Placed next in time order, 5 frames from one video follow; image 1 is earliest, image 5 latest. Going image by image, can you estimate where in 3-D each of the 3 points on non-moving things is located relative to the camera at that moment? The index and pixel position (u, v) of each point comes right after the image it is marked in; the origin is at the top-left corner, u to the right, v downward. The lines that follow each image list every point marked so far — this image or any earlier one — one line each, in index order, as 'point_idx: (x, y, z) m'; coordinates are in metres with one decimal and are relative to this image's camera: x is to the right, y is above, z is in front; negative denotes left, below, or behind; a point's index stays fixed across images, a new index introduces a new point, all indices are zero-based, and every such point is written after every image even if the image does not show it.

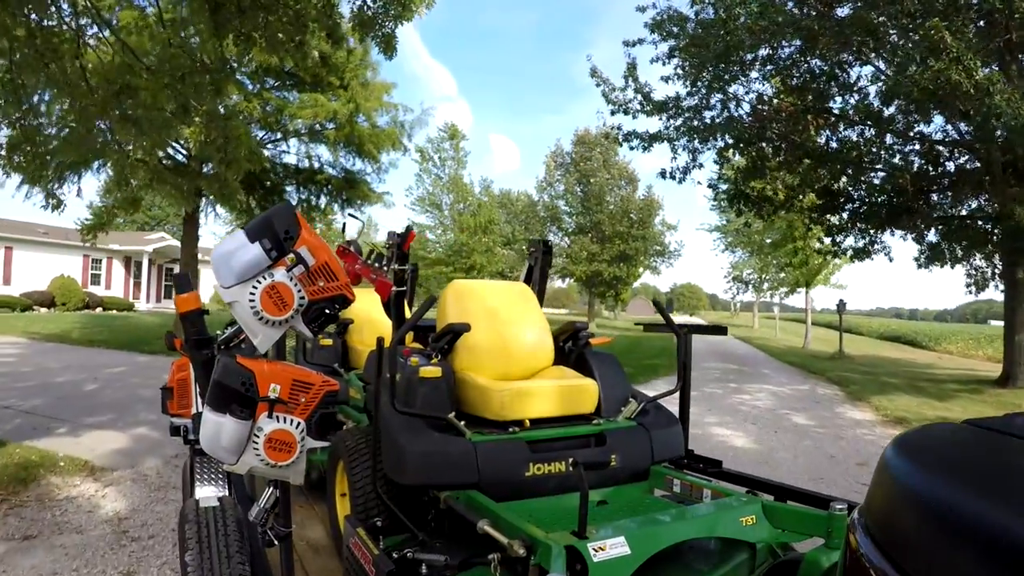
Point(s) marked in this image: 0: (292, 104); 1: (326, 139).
0: (-3.2, +2.7, +11.2) m
1: (-2.8, +2.3, +11.8) m
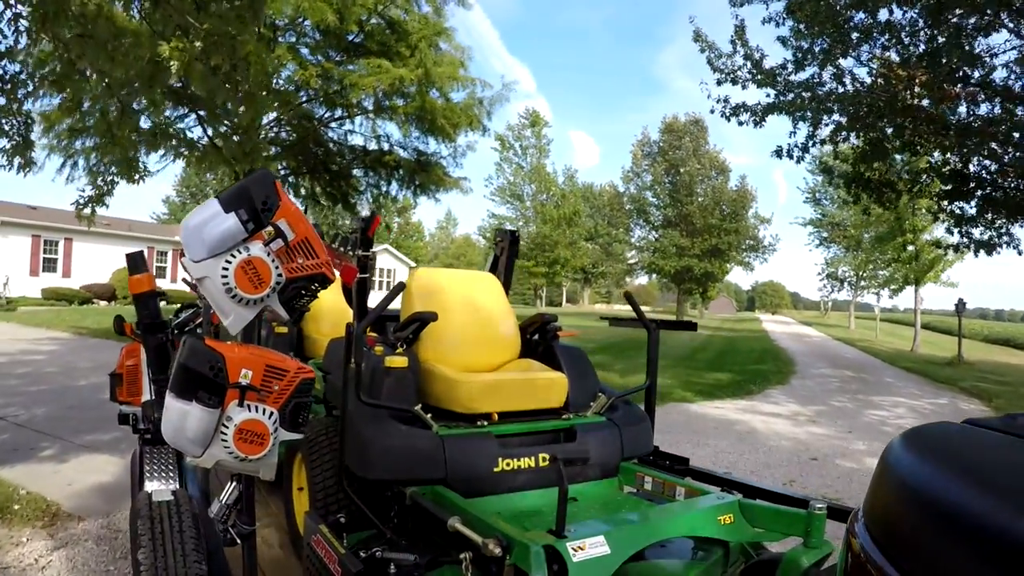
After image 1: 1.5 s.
0: (-2.0, +2.8, +10.0) m
1: (-1.6, +2.4, +10.6) m
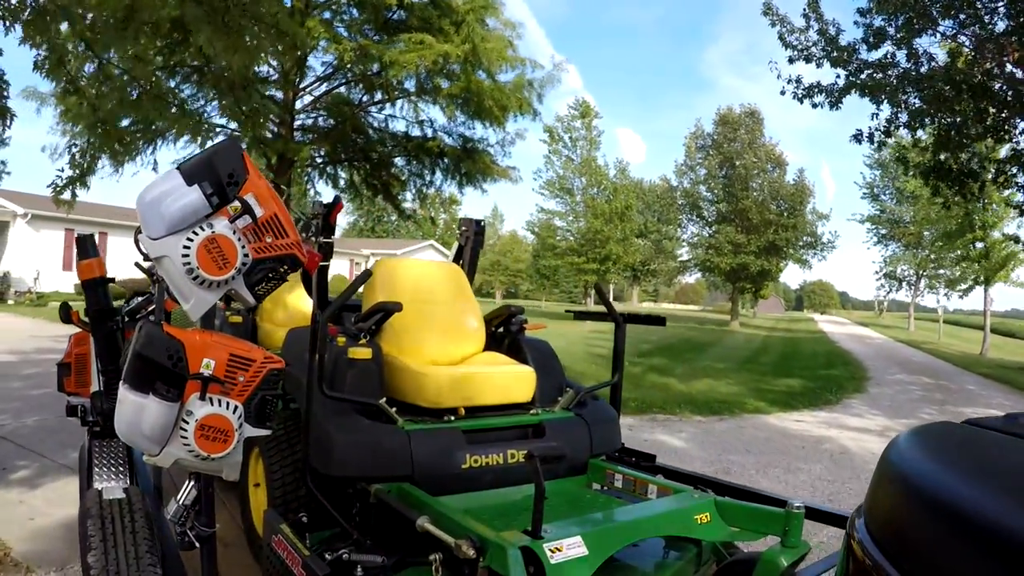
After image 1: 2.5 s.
0: (-1.4, +2.9, +9.2) m
1: (-0.9, +2.4, +9.8) m
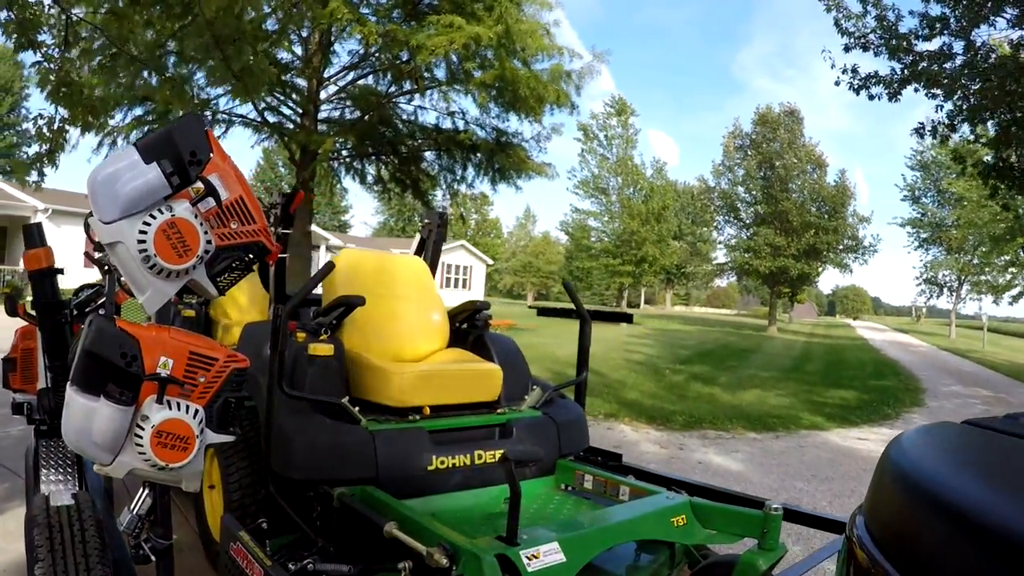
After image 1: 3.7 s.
0: (-1.0, +2.9, +8.7) m
1: (-0.5, +2.4, +9.2) m
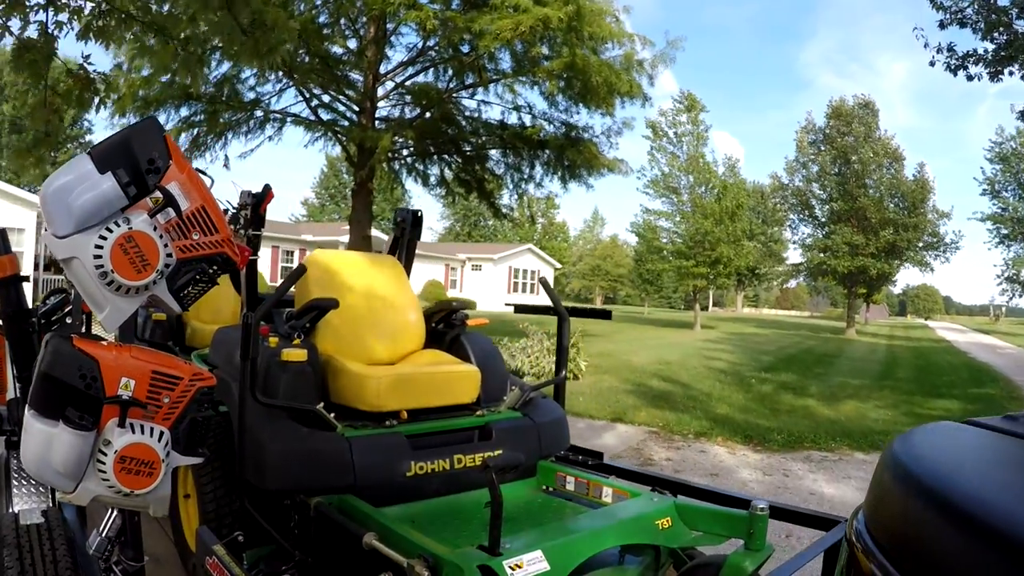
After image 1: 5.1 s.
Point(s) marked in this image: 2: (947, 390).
0: (-0.3, +2.8, +8.2) m
1: (+0.3, +2.4, +8.7) m
2: (+7.1, -1.6, +12.4) m
